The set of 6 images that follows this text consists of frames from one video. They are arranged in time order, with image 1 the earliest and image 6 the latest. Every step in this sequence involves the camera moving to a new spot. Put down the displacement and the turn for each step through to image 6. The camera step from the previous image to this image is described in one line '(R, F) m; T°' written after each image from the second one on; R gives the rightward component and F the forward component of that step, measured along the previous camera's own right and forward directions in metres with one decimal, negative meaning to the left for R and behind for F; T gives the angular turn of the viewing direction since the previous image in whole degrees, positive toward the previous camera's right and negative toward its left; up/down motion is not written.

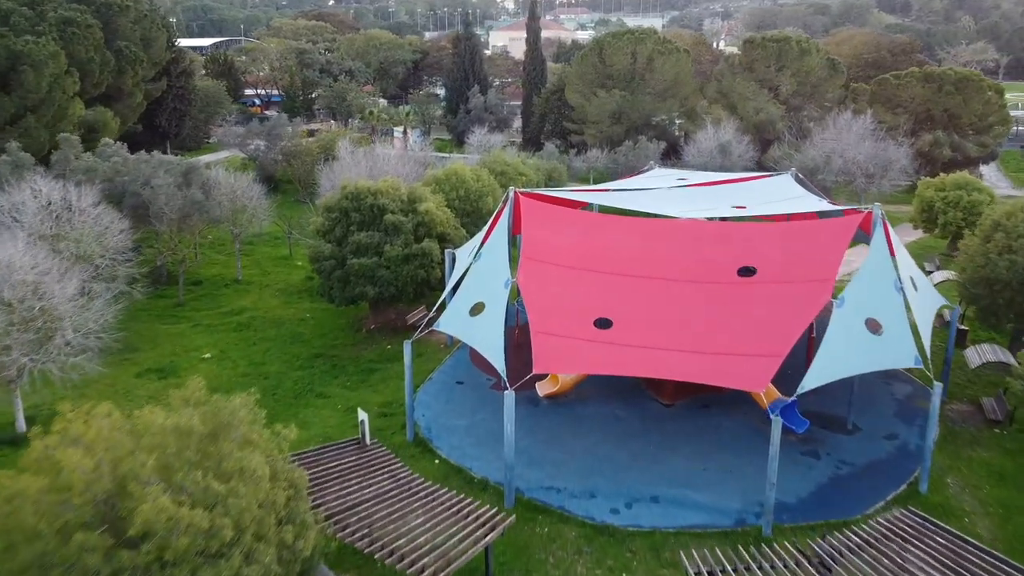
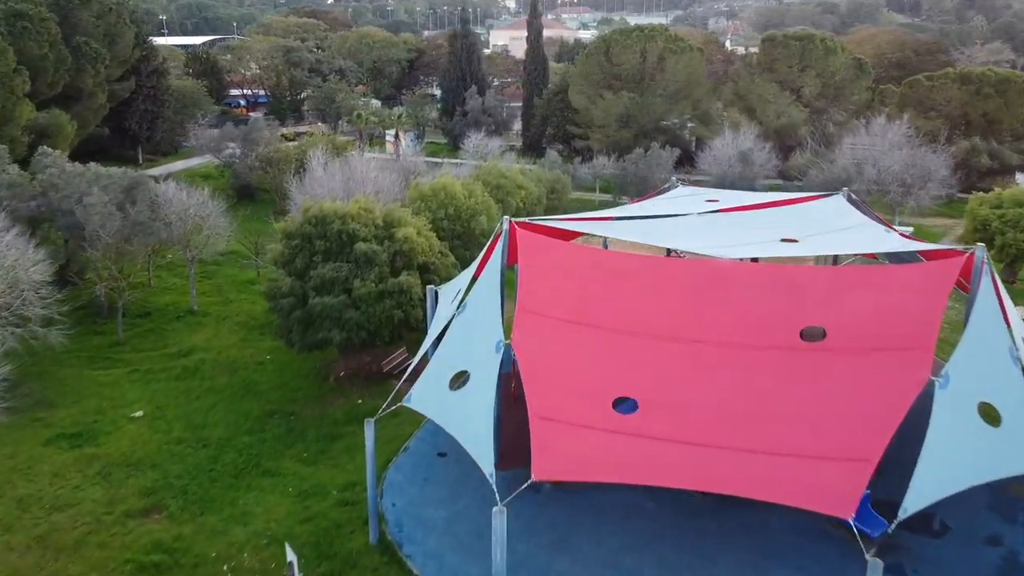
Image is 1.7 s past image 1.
(+0.1, +4.0) m; 0°
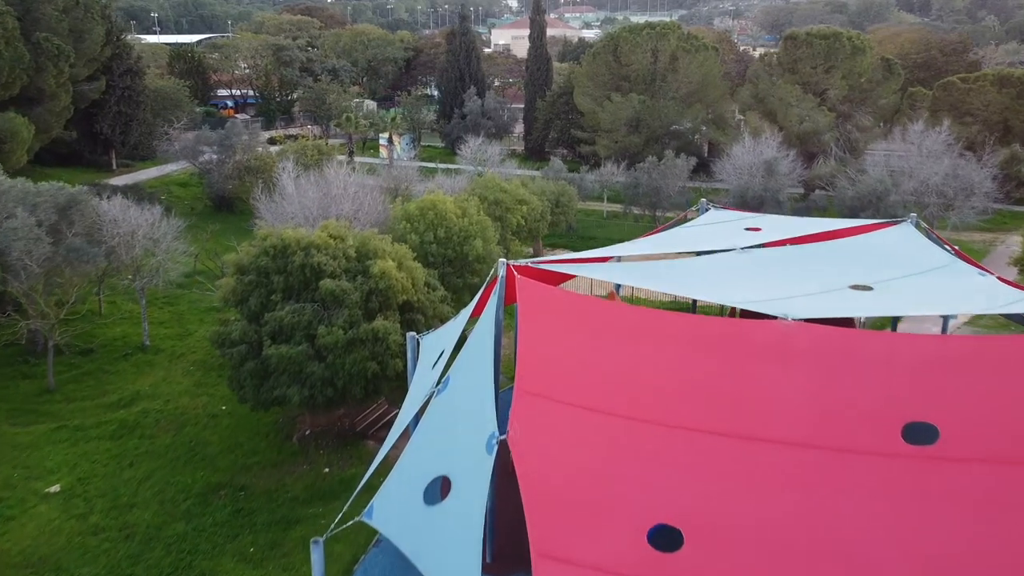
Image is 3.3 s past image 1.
(0.0, +3.5) m; 0°
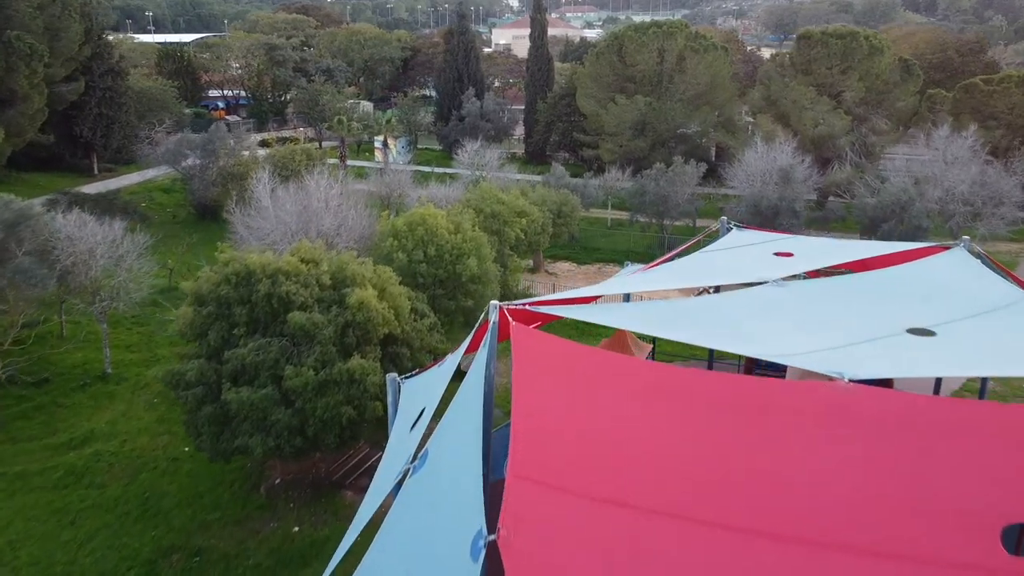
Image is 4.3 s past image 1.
(+0.1, +2.1) m; 0°
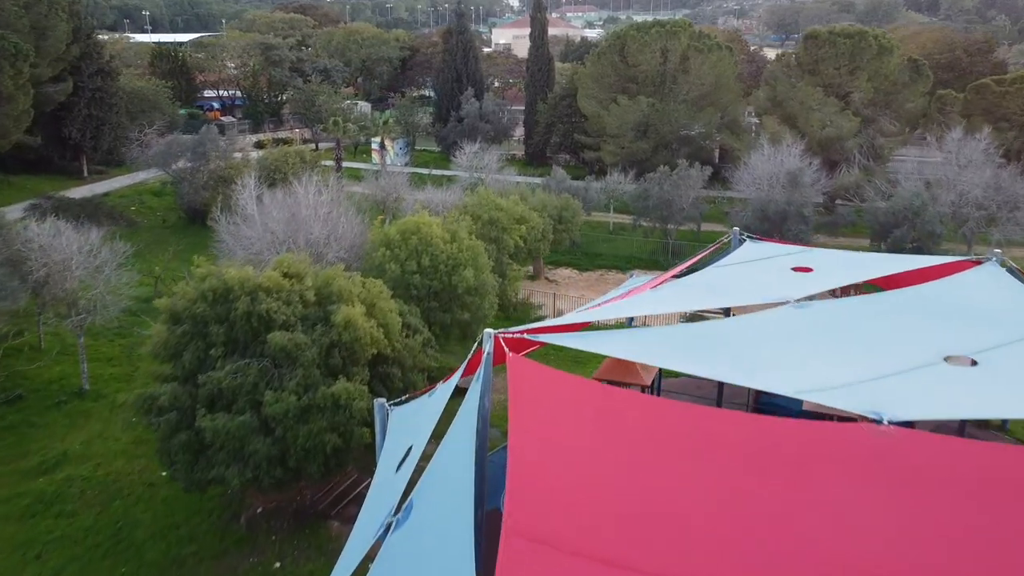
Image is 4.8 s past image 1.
(0.0, +1.0) m; 0°
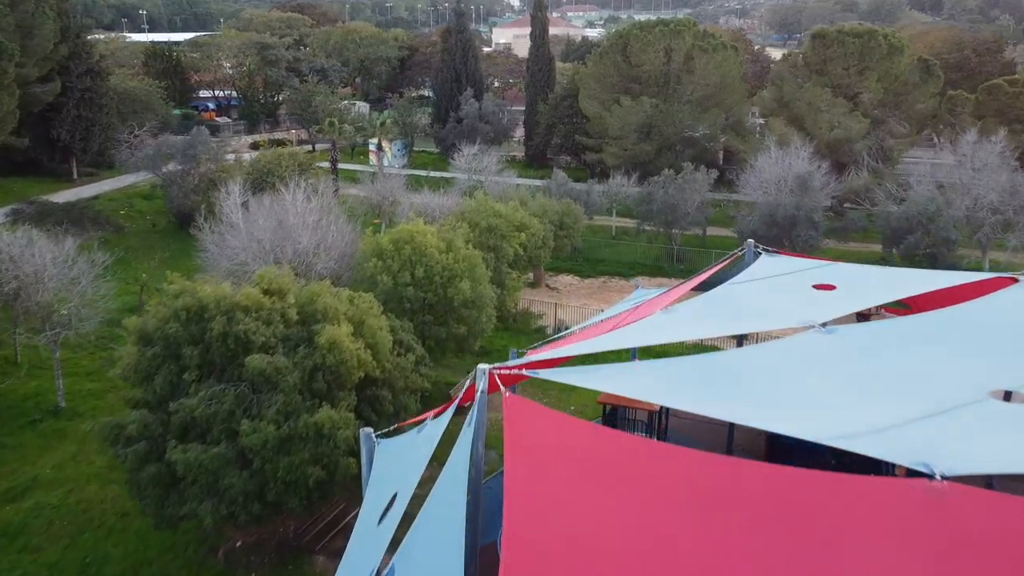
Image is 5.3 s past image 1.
(0.0, +1.0) m; 0°
